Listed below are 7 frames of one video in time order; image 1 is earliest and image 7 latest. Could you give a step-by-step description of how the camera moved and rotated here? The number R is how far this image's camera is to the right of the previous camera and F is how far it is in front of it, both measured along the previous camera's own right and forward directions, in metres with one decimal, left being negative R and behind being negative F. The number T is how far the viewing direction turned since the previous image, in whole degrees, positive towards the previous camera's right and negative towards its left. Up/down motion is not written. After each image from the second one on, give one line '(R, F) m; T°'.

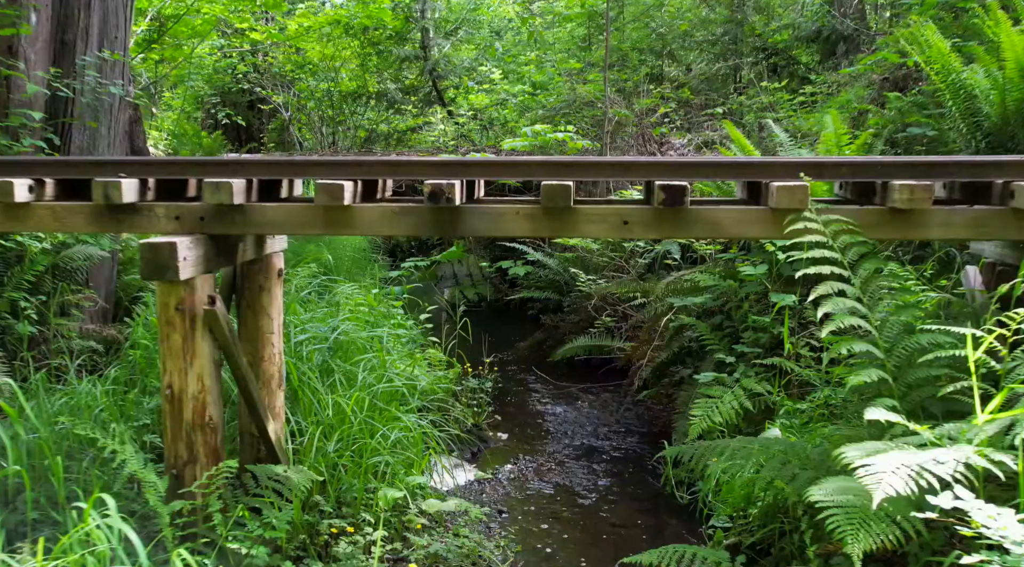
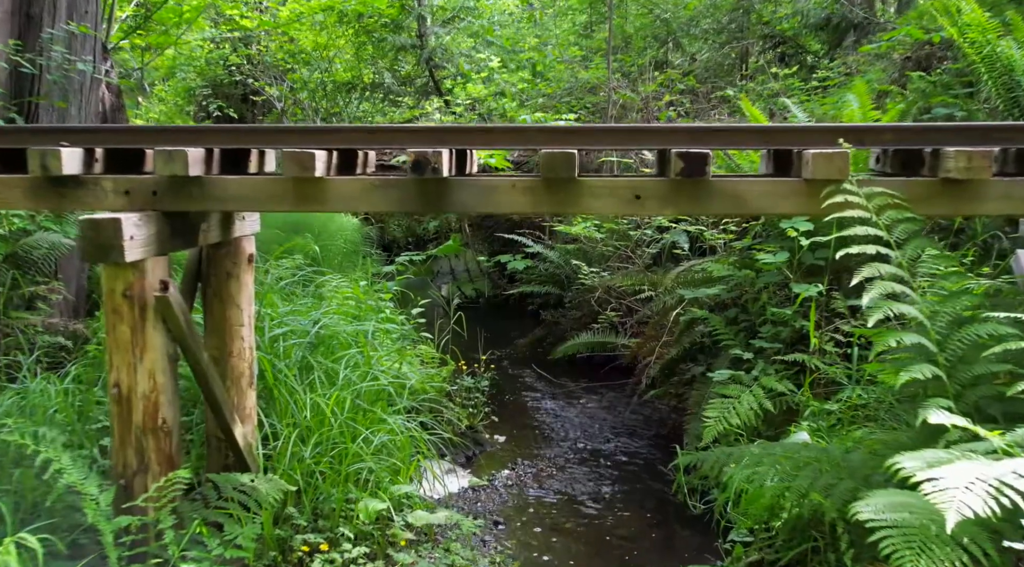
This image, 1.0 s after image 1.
(0.0, +0.4) m; 0°
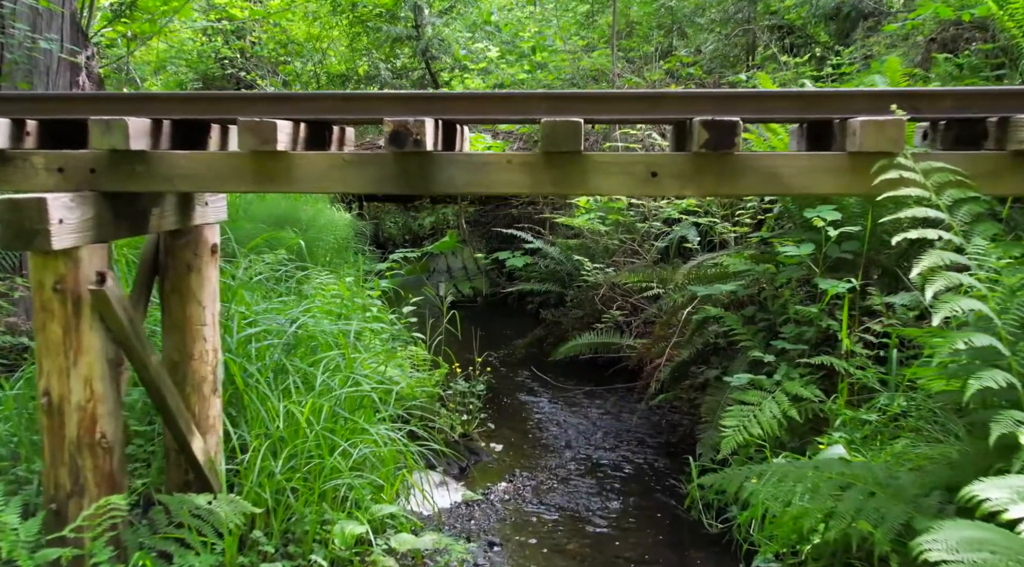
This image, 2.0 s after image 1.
(0.0, +0.4) m; 0°
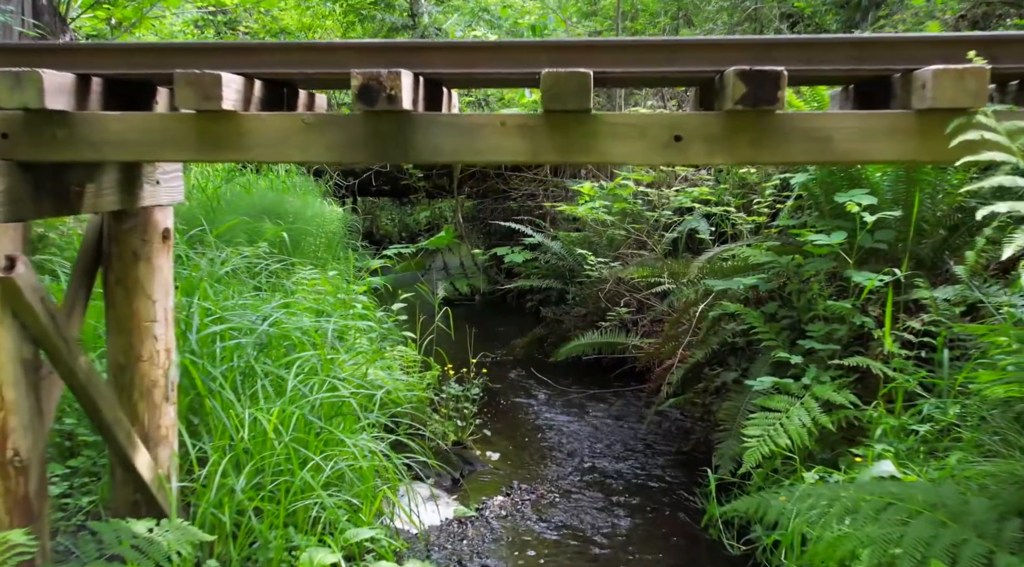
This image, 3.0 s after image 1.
(0.0, +0.4) m; 0°
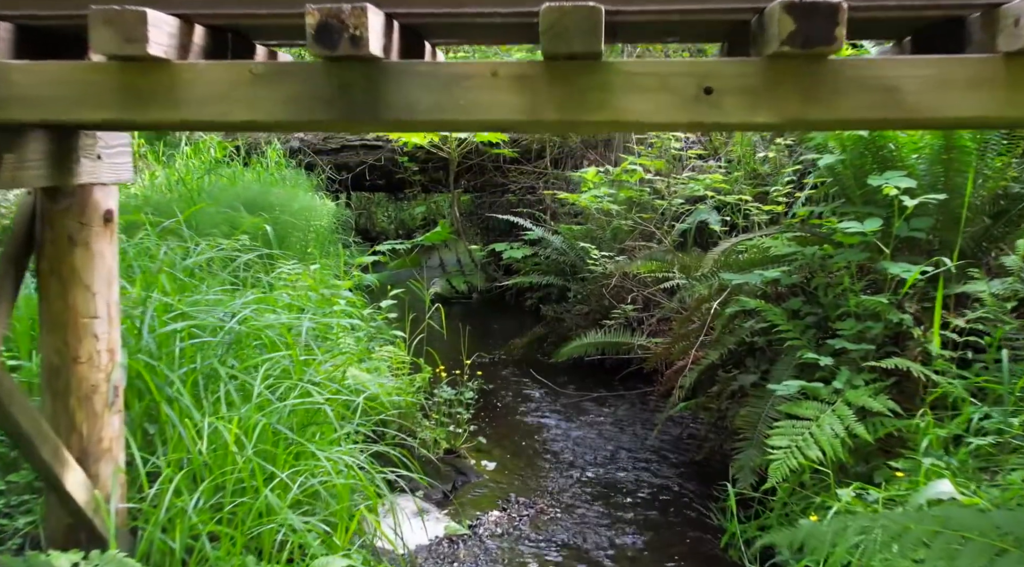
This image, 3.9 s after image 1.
(0.0, +0.4) m; 0°
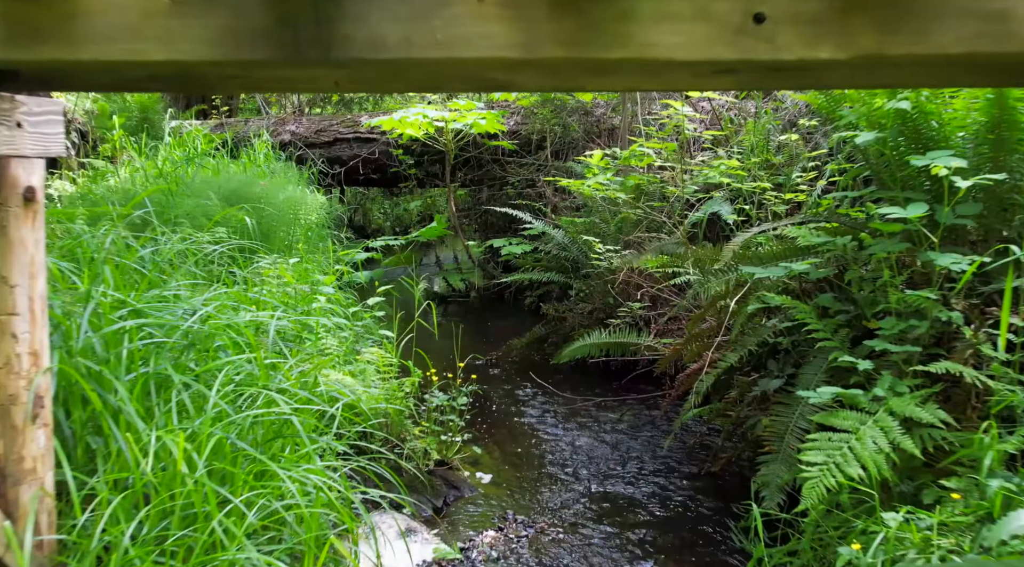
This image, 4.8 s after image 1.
(0.0, +0.4) m; 0°
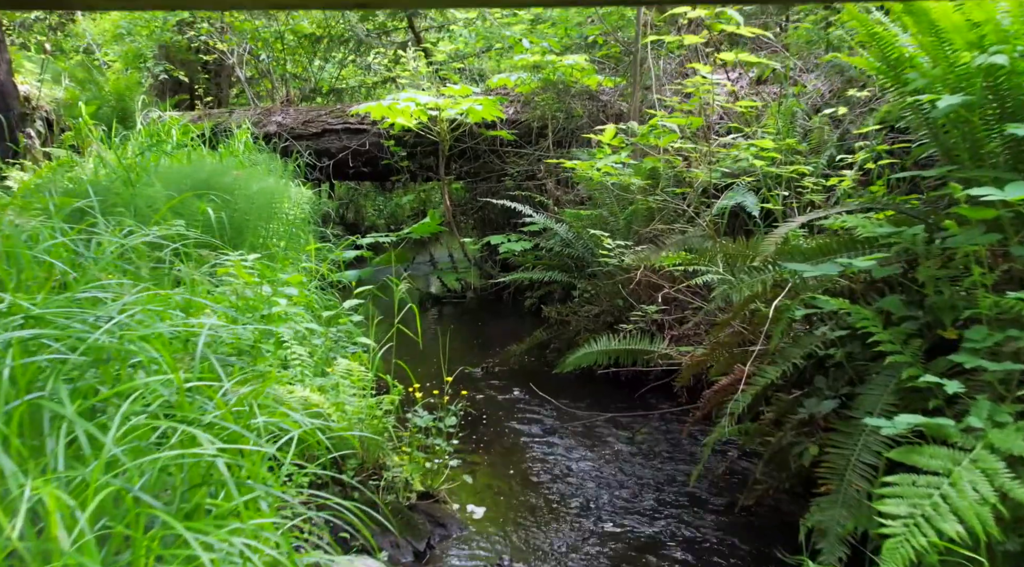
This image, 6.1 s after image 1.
(0.0, +0.6) m; 0°
